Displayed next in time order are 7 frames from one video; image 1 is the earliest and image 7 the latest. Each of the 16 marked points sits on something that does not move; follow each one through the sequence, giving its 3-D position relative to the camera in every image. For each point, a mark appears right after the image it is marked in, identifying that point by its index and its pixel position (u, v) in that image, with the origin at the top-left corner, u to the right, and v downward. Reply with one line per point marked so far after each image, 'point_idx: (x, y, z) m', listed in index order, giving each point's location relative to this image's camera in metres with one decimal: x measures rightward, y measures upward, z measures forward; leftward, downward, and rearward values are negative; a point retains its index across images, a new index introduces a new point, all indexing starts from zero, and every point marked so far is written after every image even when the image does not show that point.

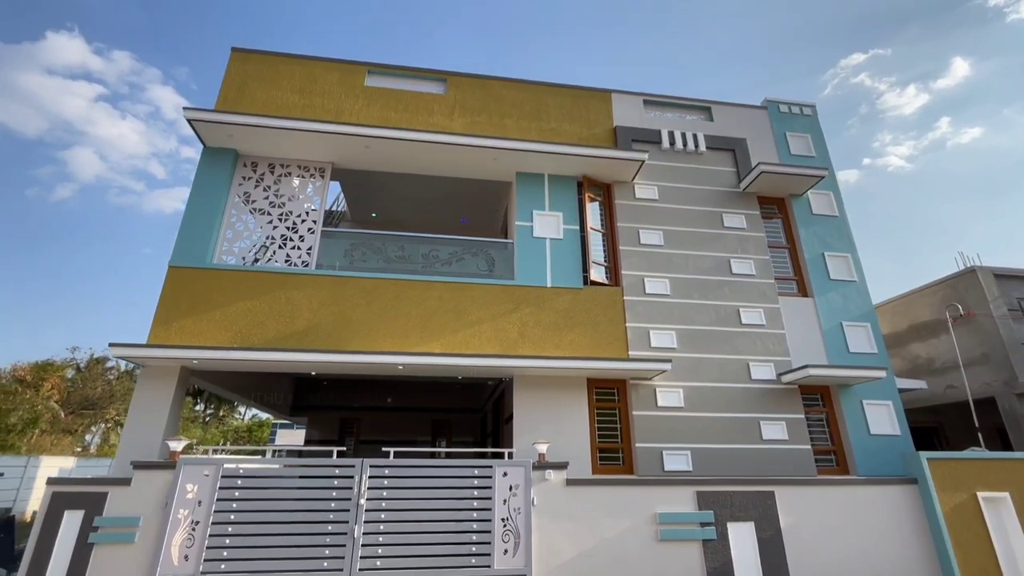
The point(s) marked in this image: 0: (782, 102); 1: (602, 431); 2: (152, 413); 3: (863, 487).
0: (+5.6, +3.9, +10.2) m
1: (+1.4, -2.2, +7.5) m
2: (-4.8, -1.6, +6.6) m
3: (+4.7, -2.7, +6.6) m
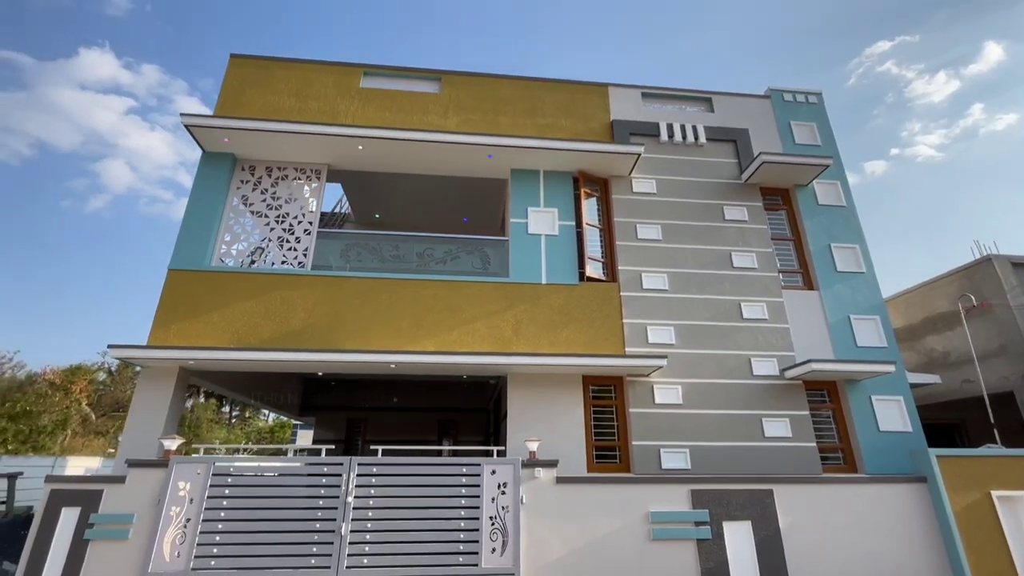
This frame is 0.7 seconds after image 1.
0: (+5.6, +4.0, +10.0) m
1: (+1.3, -2.1, +7.4) m
2: (-4.9, -1.7, +6.7) m
3: (+4.6, -2.6, +6.3) m
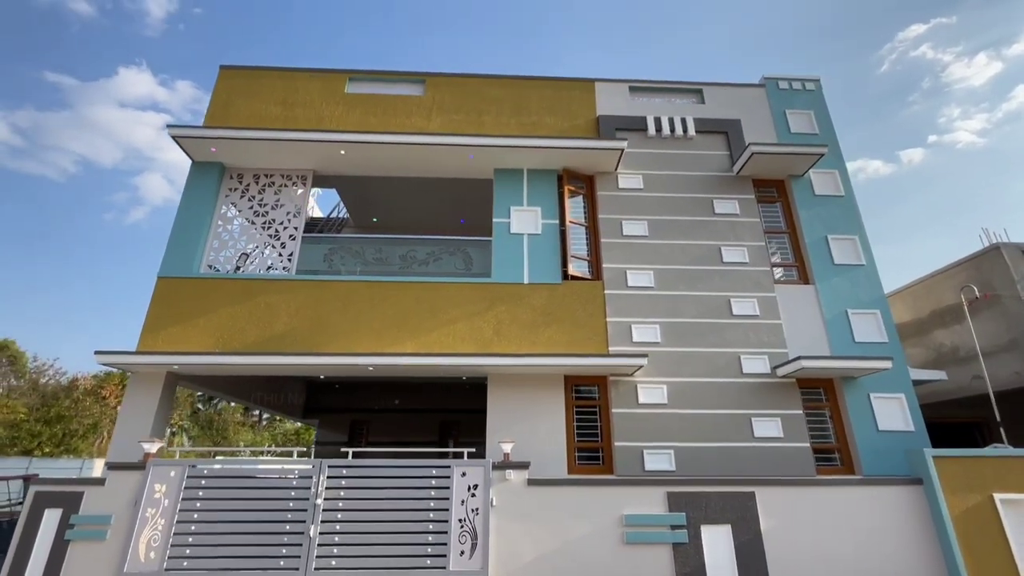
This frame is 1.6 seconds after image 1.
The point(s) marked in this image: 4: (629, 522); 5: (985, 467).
0: (+5.3, +4.1, +9.6) m
1: (+1.0, -2.1, +7.2) m
2: (-5.2, -1.8, +6.9) m
3: (+4.3, -2.5, +6.0) m
4: (+1.4, -2.7, +5.7) m
5: (+5.8, -2.2, +6.0) m
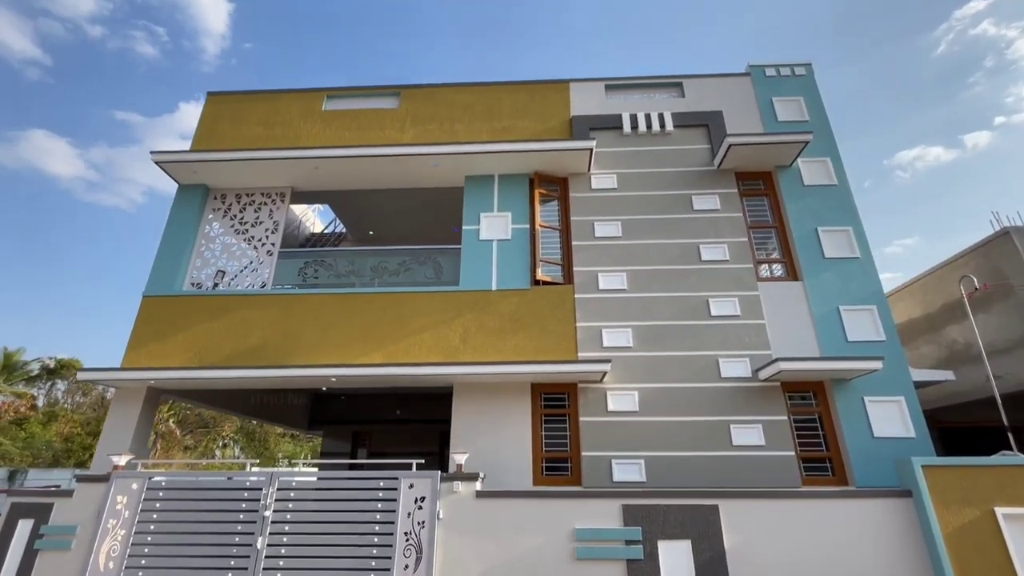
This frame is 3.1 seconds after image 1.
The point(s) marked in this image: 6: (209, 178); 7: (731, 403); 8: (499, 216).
0: (+4.8, +4.2, +9.1) m
1: (+0.5, -2.2, +7.0) m
2: (-5.7, -2.1, +7.2) m
3: (+3.7, -2.4, +5.5) m
4: (+0.8, -2.8, +5.5) m
5: (+5.2, -2.1, +5.4) m
6: (-5.4, +2.0, +8.7) m
7: (+3.1, -1.6, +6.9) m
8: (-0.2, +1.2, +8.3) m
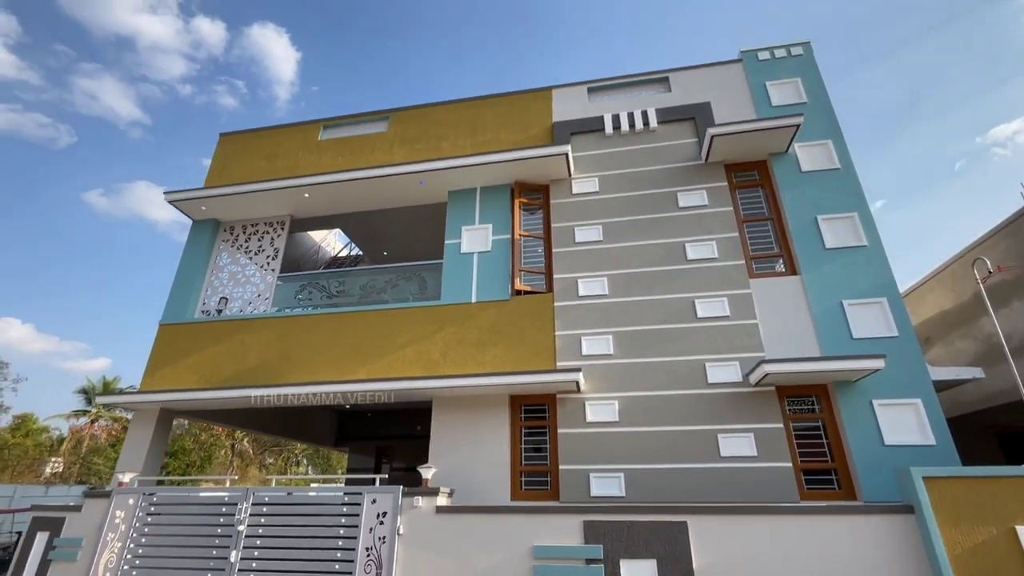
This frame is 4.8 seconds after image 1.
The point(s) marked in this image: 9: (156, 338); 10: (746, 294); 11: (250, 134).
0: (+4.4, +4.2, +8.6) m
1: (+0.2, -2.3, +6.8) m
2: (-6.0, -2.5, +7.8) m
3: (+3.1, -2.3, +5.0) m
4: (+0.3, -2.8, +5.2) m
5: (+4.6, -1.9, +4.6) m
6: (-5.6, +1.5, +9.4) m
7: (+2.7, -1.6, +6.4) m
8: (-0.5, +1.0, +8.3) m
9: (-6.2, -0.9, +8.6) m
10: (+3.3, -0.1, +6.9) m
11: (-5.5, +3.2, +10.2) m
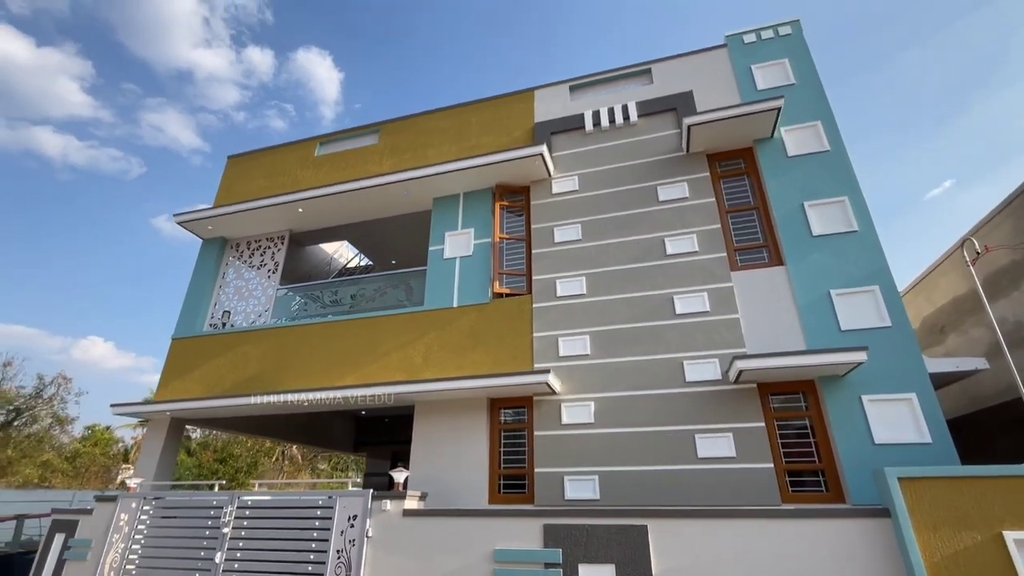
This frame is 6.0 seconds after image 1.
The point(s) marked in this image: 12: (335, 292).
0: (+4.0, +4.3, +8.3) m
1: (-0.1, -2.3, +6.8) m
2: (-6.1, -2.8, +8.3) m
3: (+2.7, -2.2, +4.7) m
4: (-0.1, -2.9, +5.2) m
5: (+4.1, -1.8, +4.2) m
6: (-5.8, +1.2, +9.9) m
7: (+2.3, -1.5, +6.2) m
8: (-0.8, +0.9, +8.3) m
9: (-6.4, -1.2, +9.1) m
10: (+2.9, 0.0, +6.7) m
11: (-5.6, +2.9, +10.7) m
12: (-3.2, -0.1, +8.8) m
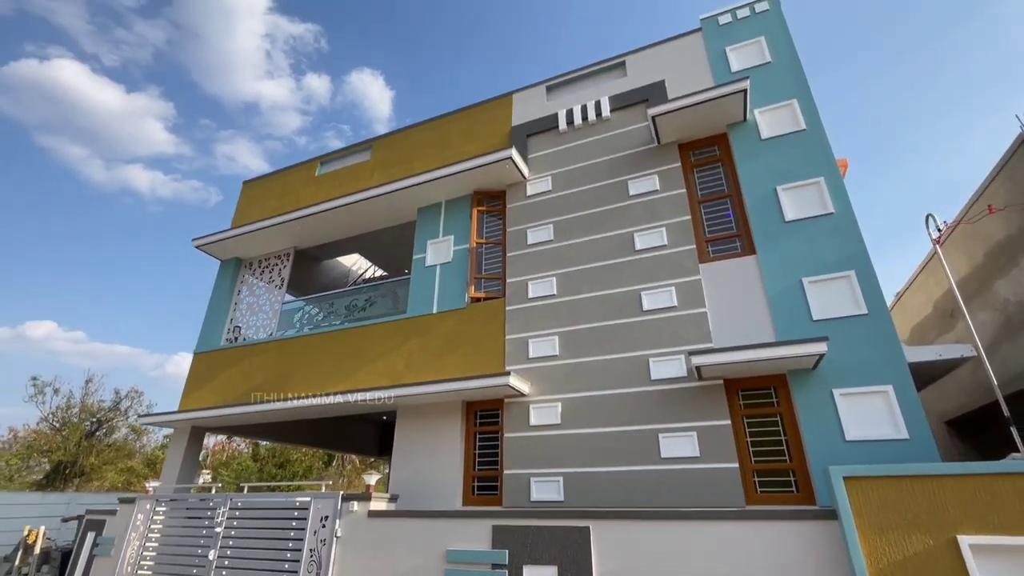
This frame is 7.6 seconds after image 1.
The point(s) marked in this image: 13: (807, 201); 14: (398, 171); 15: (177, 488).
0: (+3.4, +4.5, +7.9) m
1: (-0.4, -2.4, +6.9) m
2: (-6.3, -3.2, +9.1) m
3: (+2.0, -2.1, +4.4) m
4: (-0.7, -2.9, +5.3) m
5: (+3.3, -1.6, +3.8) m
6: (-6.0, +0.8, +10.7) m
7: (+1.8, -1.5, +6.0) m
8: (-1.2, +0.8, +8.5) m
9: (-6.5, -1.6, +9.9) m
10: (+2.4, +0.1, +6.4) m
11: (-5.8, +2.6, +11.4) m
12: (-3.4, -0.3, +9.3) m
13: (+3.8, +1.1, +6.3) m
14: (-2.3, +2.3, +9.7) m
15: (-6.0, -3.6, +8.7) m
